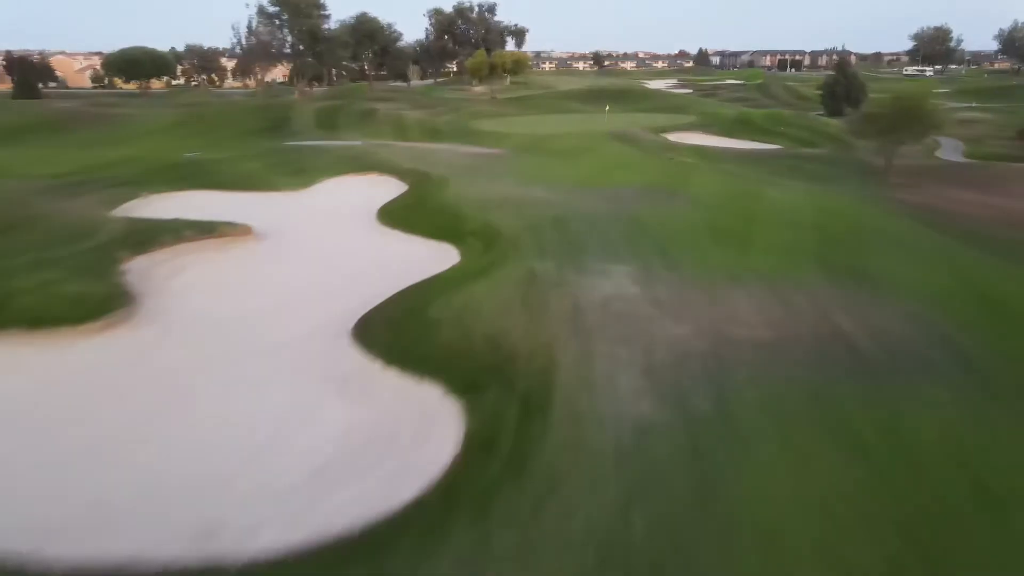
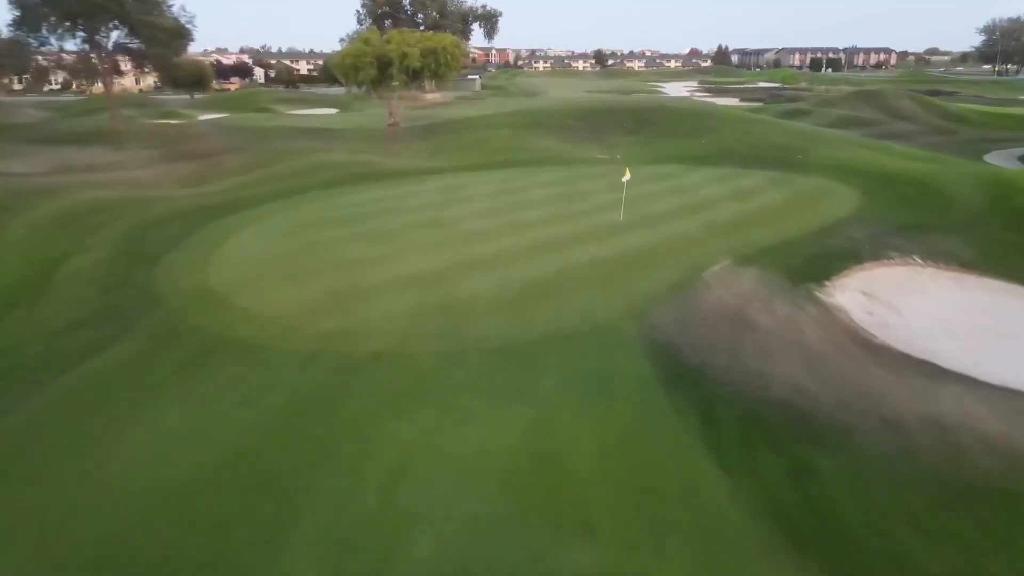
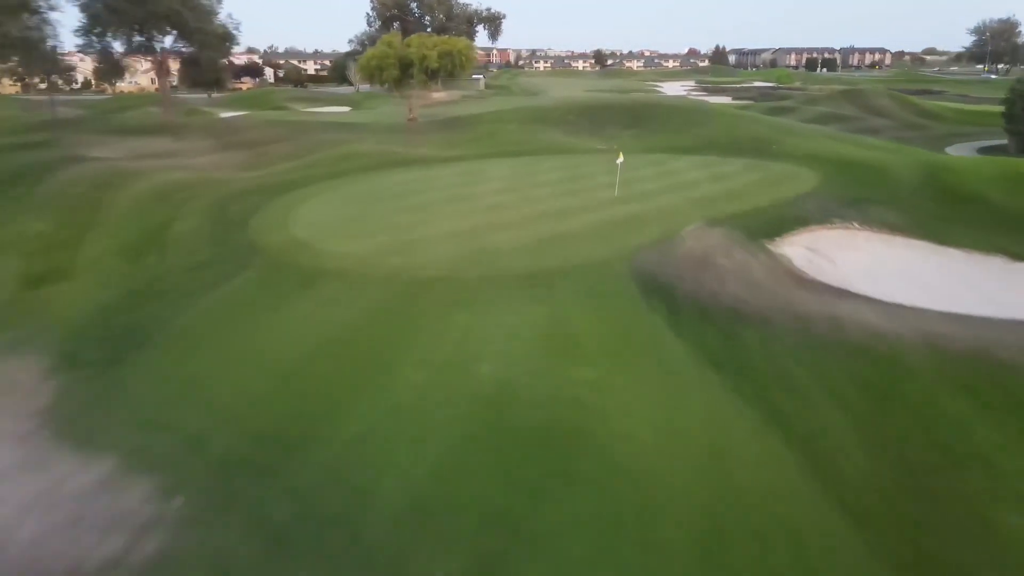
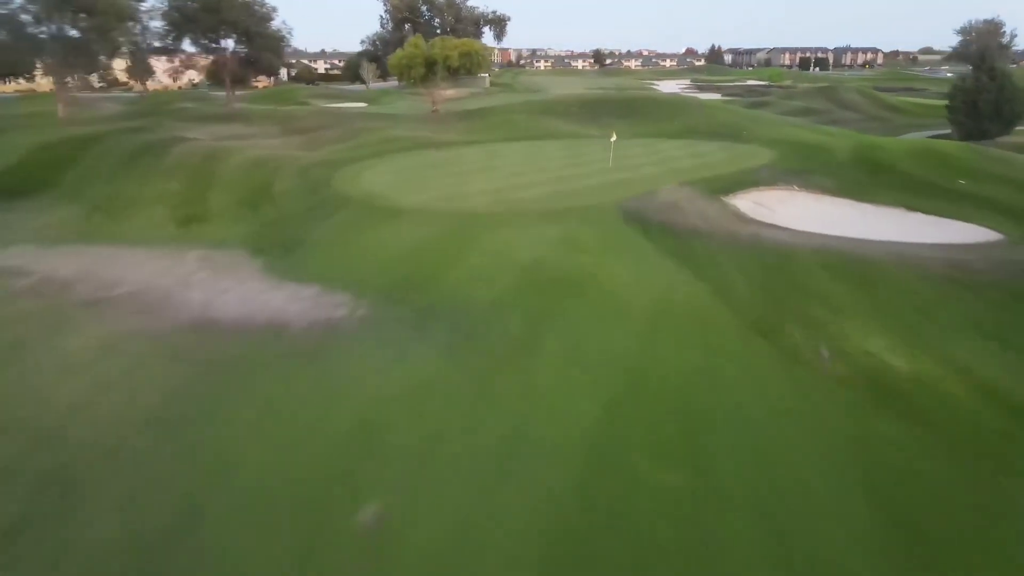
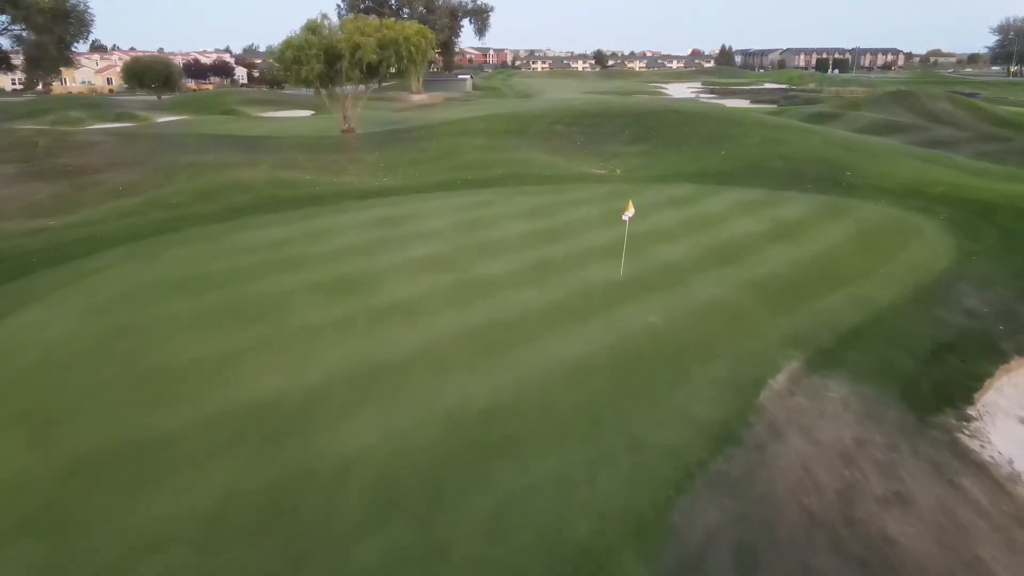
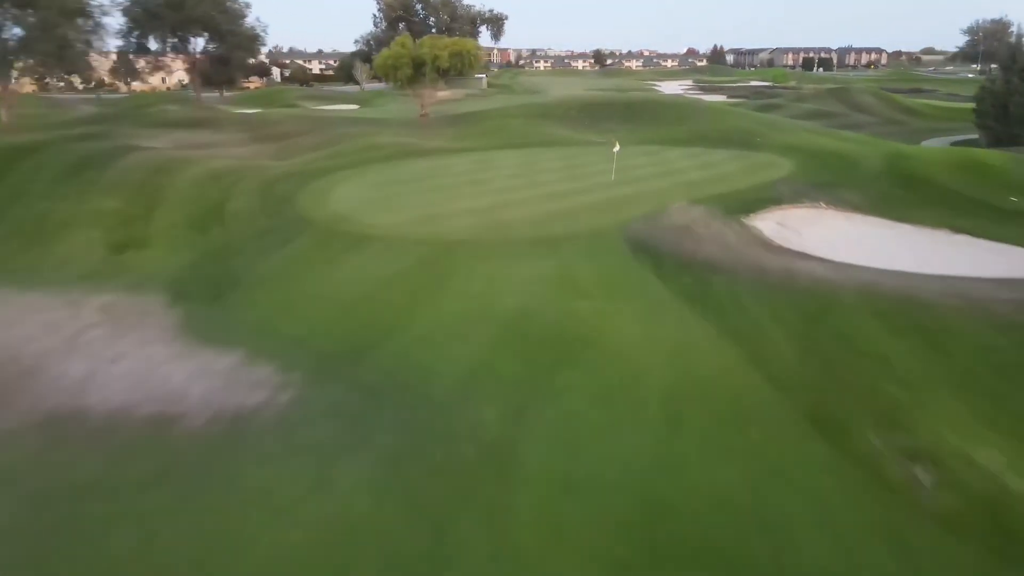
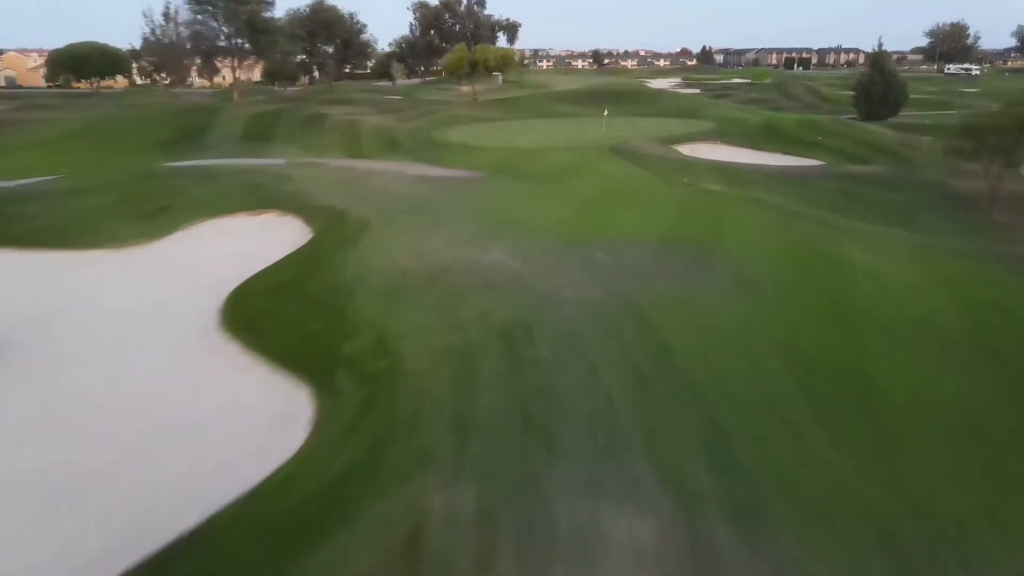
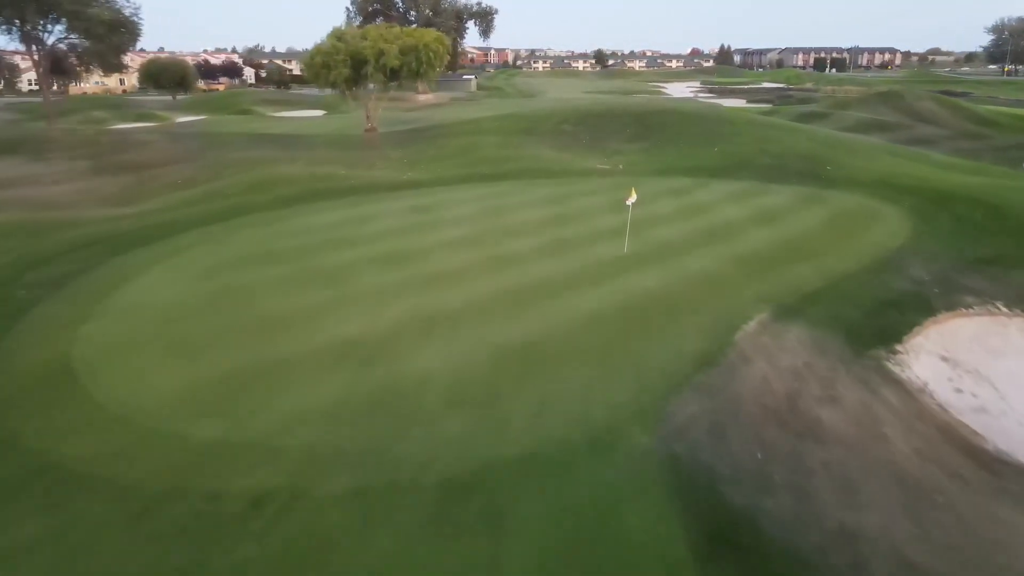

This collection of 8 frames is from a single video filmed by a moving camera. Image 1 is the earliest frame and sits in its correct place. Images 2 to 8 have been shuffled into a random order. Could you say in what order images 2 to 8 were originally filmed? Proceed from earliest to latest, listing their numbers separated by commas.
7, 4, 6, 3, 2, 8, 5
